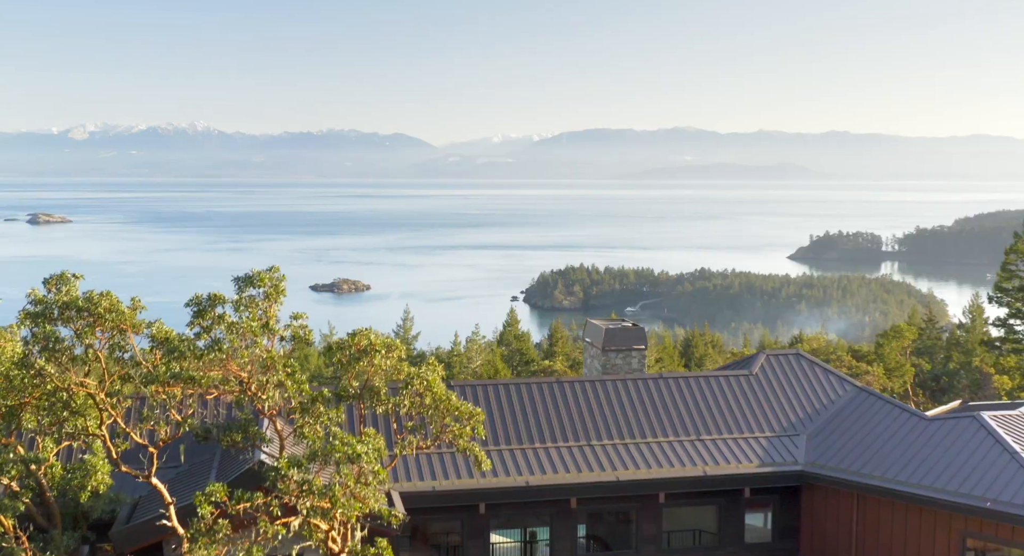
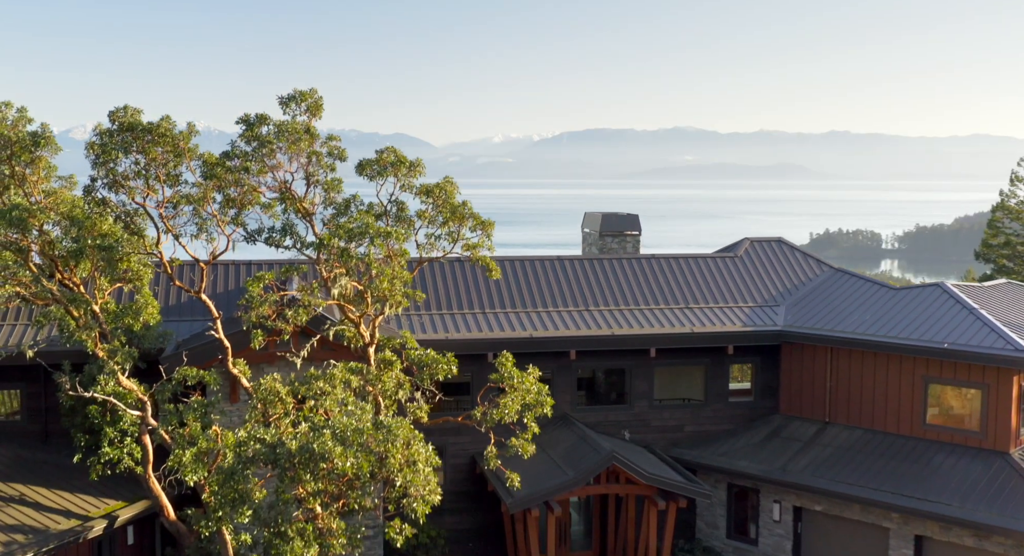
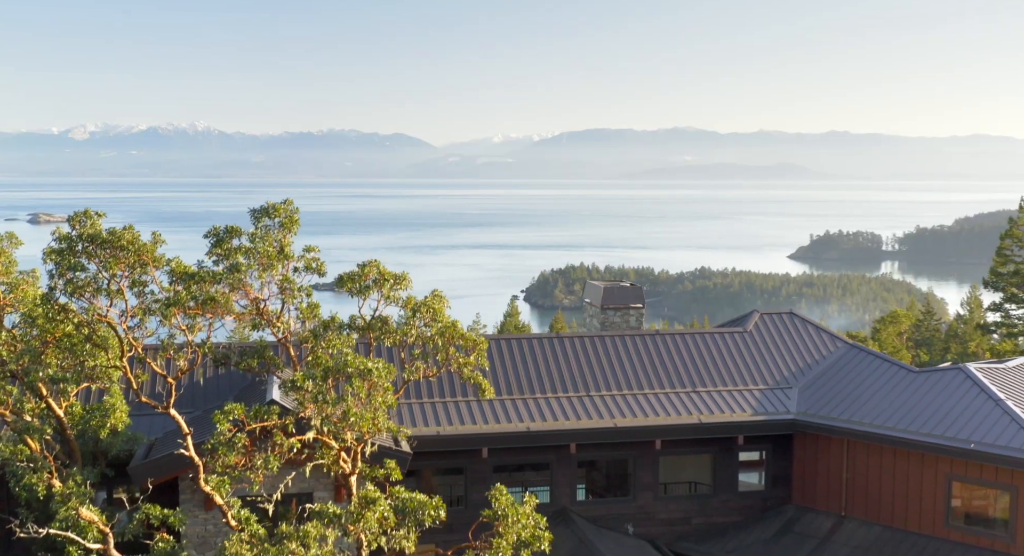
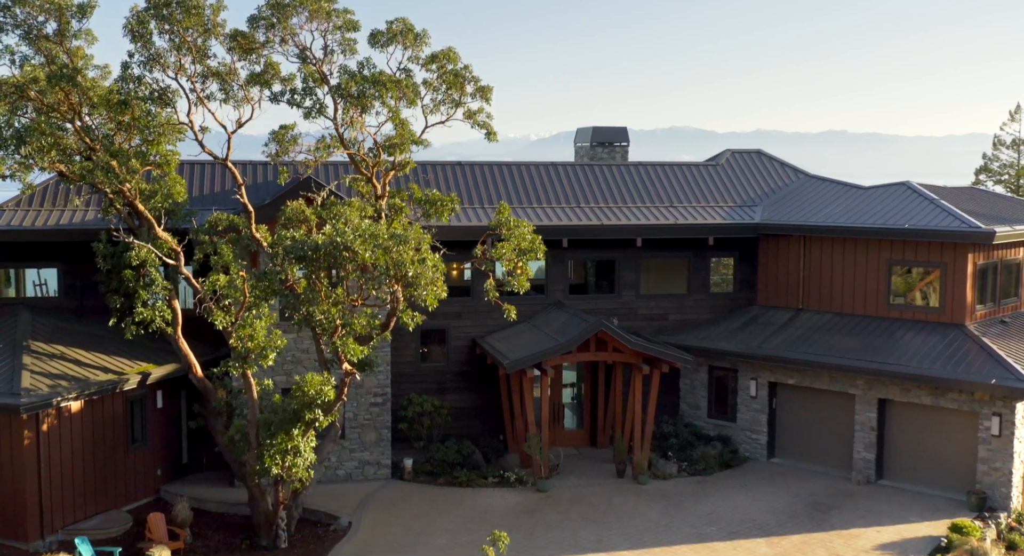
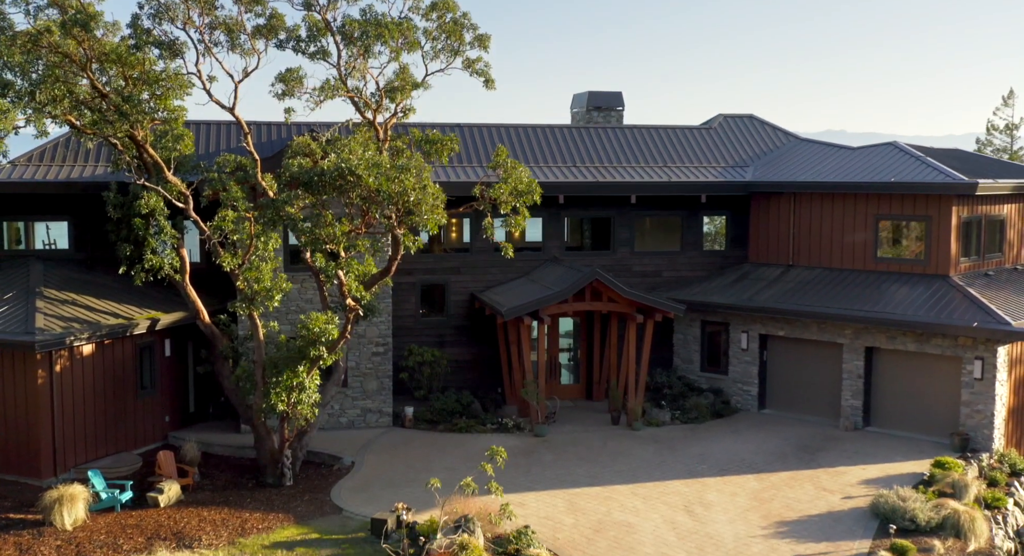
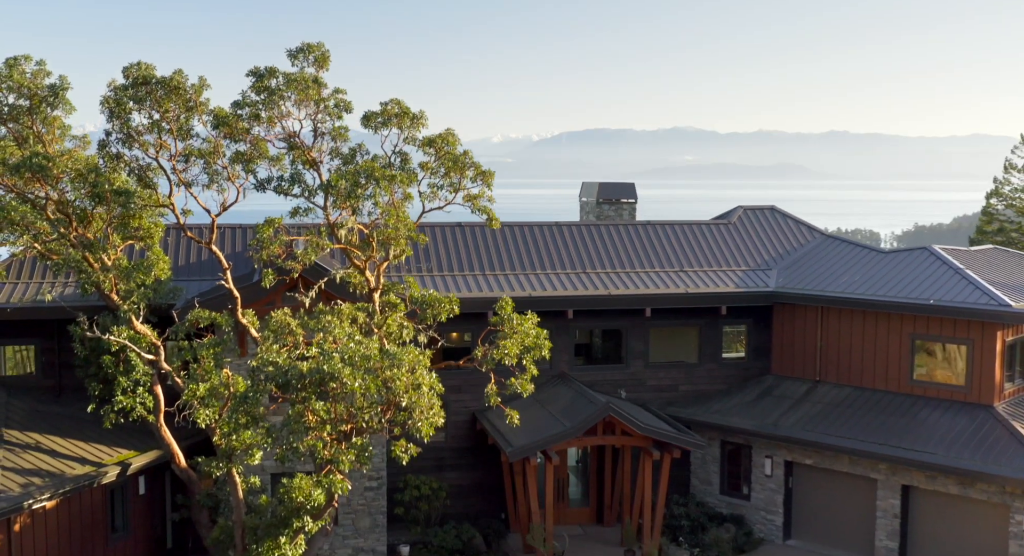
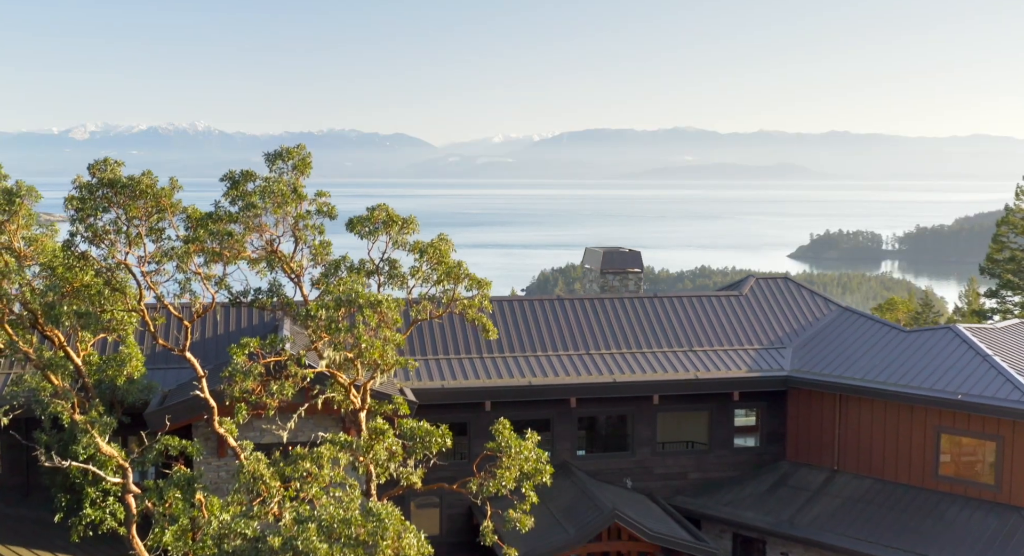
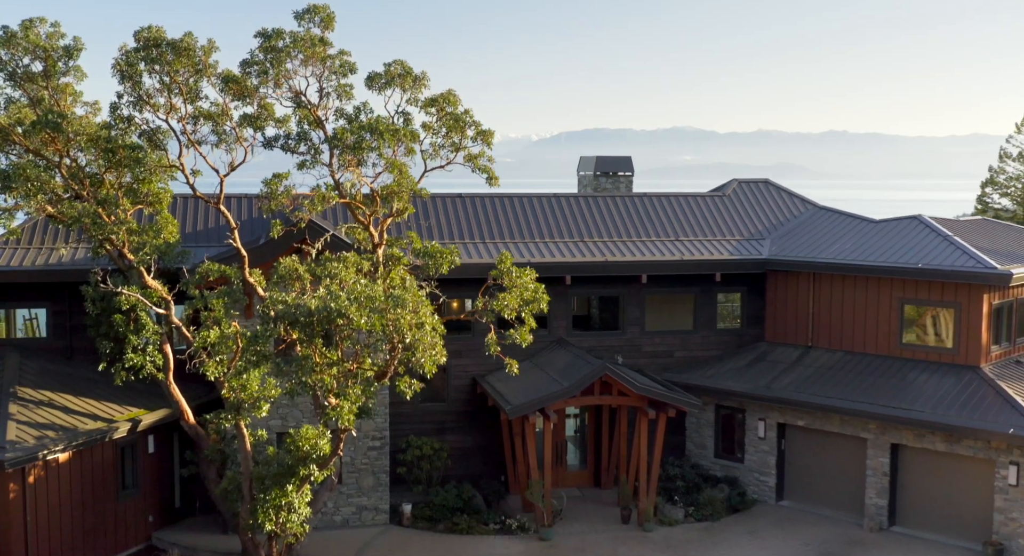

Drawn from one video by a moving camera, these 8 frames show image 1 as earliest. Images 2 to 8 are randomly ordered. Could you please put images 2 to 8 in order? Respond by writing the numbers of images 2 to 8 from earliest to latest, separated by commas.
3, 7, 2, 6, 8, 4, 5
